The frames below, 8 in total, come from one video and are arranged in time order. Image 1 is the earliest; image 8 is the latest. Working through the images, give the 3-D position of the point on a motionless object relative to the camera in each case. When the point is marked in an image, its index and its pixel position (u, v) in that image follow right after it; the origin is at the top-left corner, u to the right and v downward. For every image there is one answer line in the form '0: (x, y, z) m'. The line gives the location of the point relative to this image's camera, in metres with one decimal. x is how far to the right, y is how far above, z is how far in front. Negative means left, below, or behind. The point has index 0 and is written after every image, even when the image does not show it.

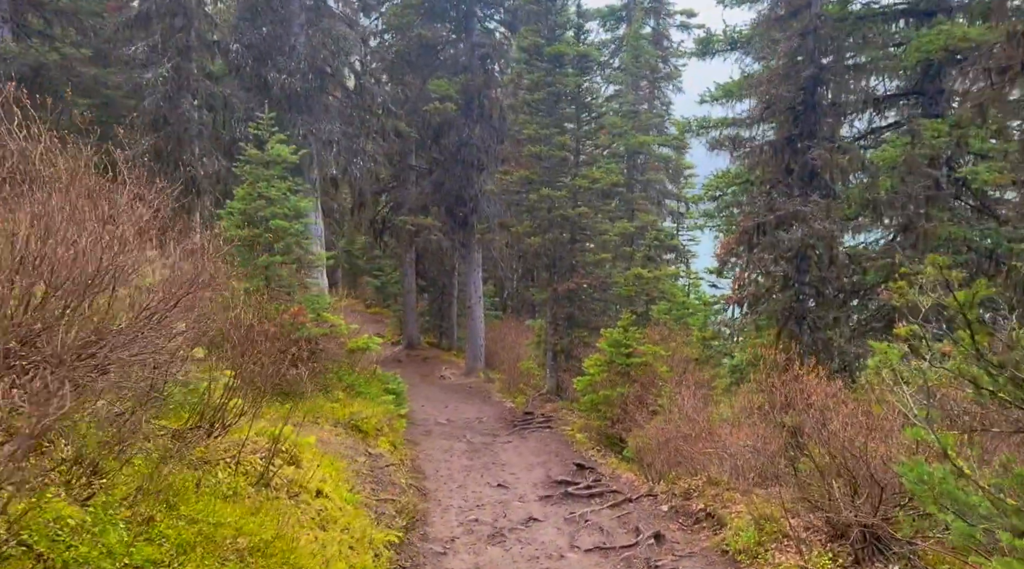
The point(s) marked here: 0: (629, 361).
0: (+2.3, -1.6, +16.8) m
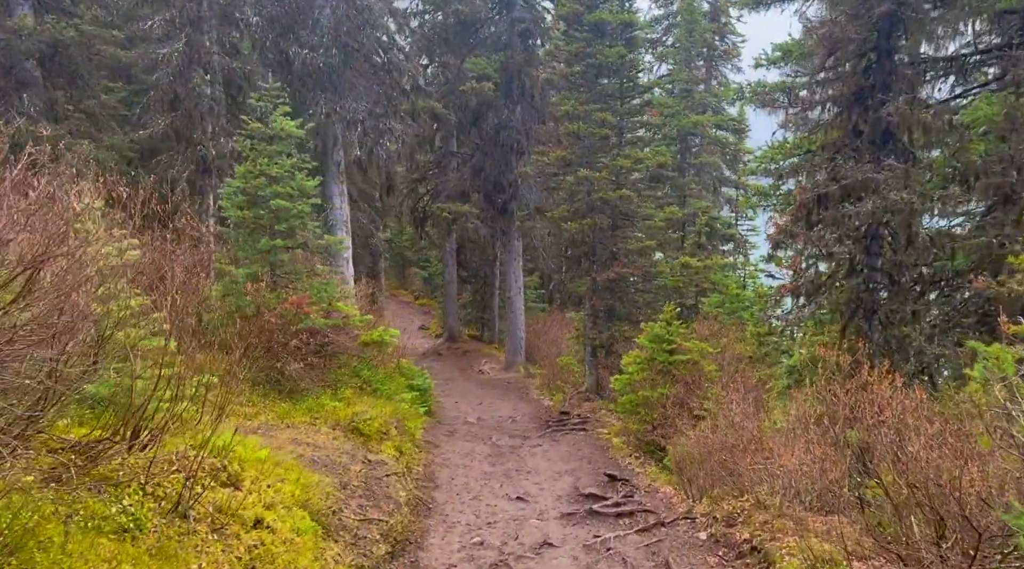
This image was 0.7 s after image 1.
0: (+2.9, -1.4, +15.1) m
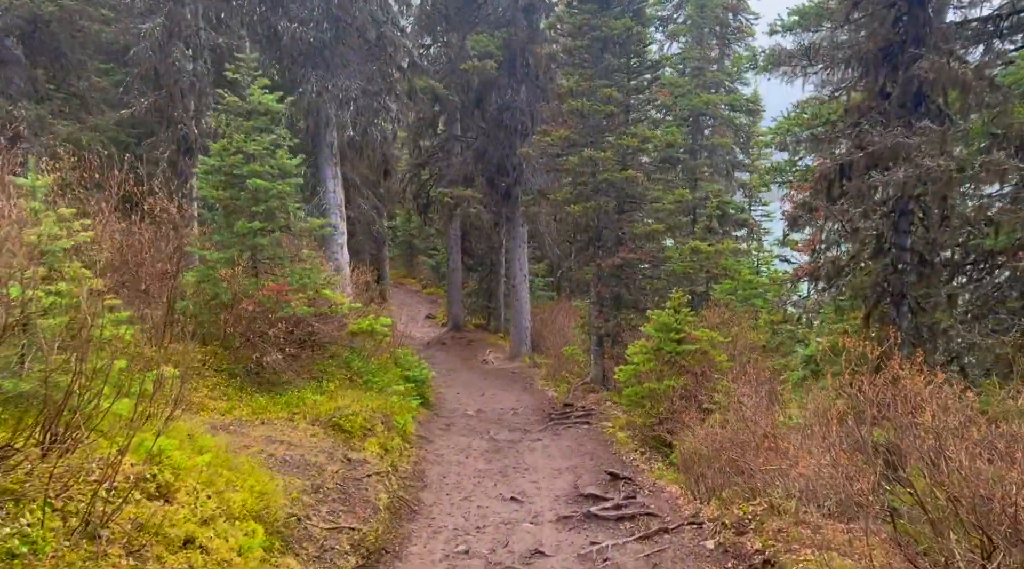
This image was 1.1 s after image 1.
0: (+2.9, -1.1, +14.2) m
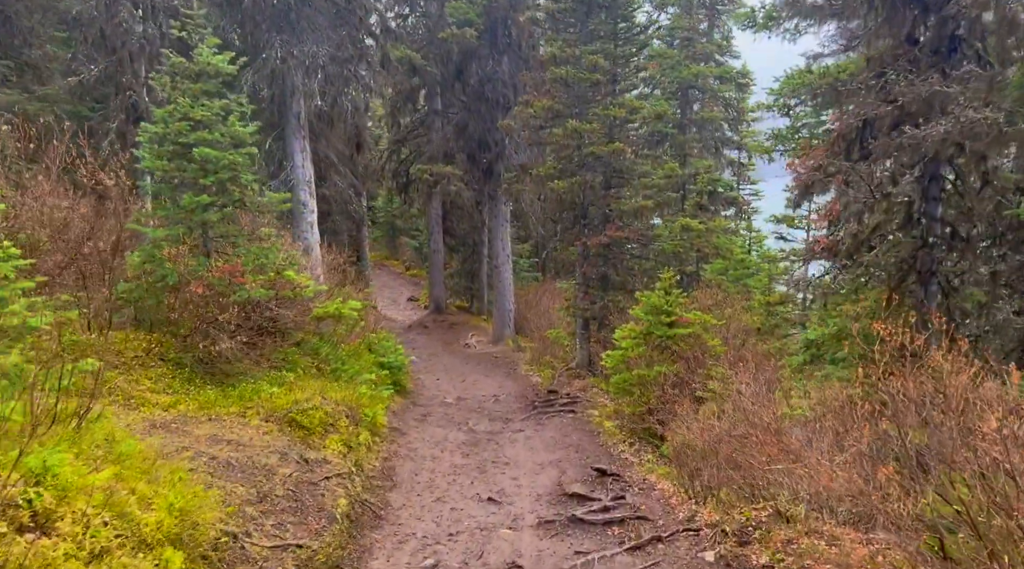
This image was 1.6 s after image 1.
0: (+2.5, -0.8, +13.2) m
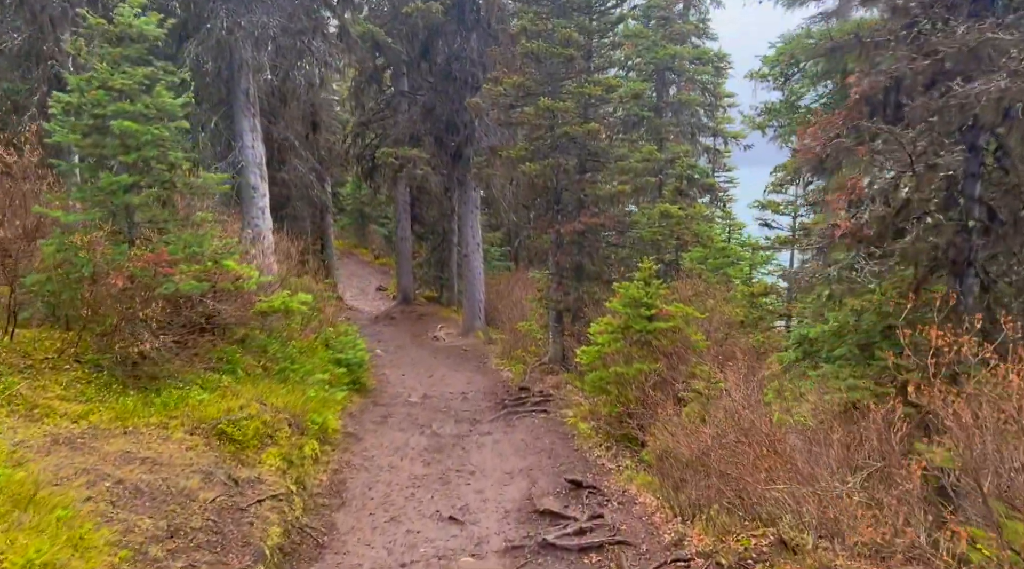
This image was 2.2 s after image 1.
0: (+2.0, -0.6, +12.1) m
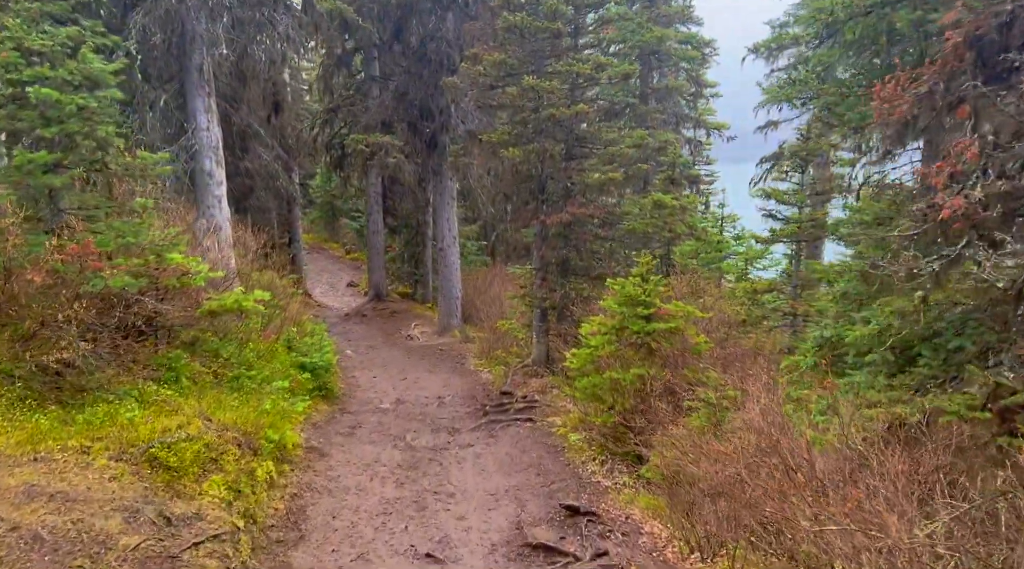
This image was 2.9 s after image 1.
0: (+1.8, -0.6, +10.9) m
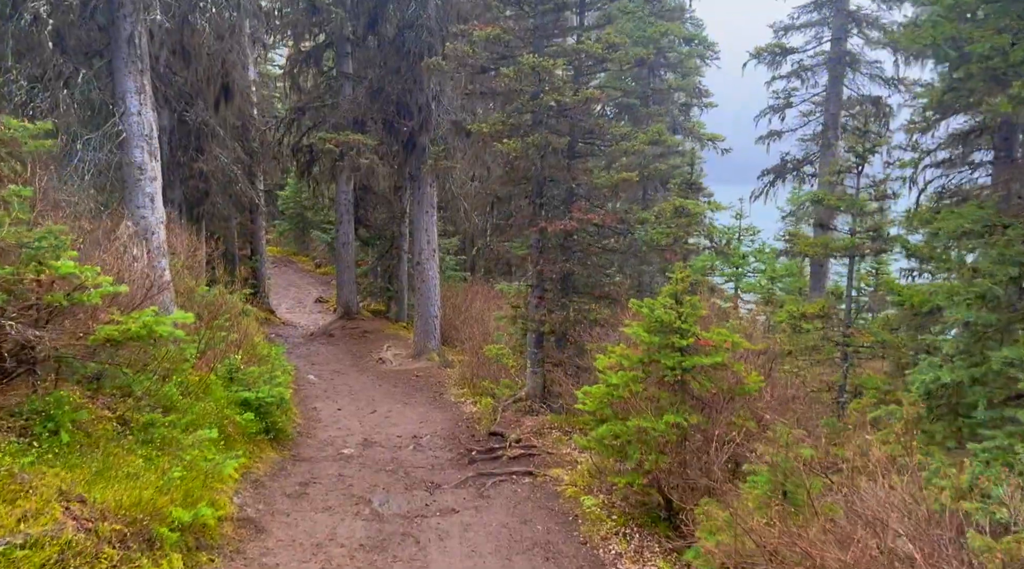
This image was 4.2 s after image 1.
0: (+1.8, -0.8, +8.5) m
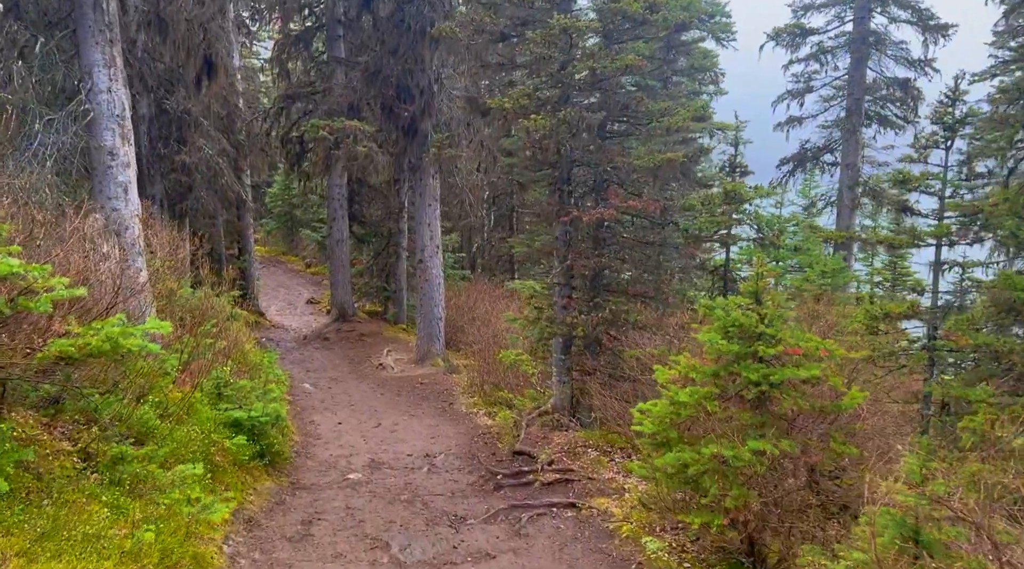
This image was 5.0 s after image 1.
0: (+2.2, -0.8, +7.0) m
